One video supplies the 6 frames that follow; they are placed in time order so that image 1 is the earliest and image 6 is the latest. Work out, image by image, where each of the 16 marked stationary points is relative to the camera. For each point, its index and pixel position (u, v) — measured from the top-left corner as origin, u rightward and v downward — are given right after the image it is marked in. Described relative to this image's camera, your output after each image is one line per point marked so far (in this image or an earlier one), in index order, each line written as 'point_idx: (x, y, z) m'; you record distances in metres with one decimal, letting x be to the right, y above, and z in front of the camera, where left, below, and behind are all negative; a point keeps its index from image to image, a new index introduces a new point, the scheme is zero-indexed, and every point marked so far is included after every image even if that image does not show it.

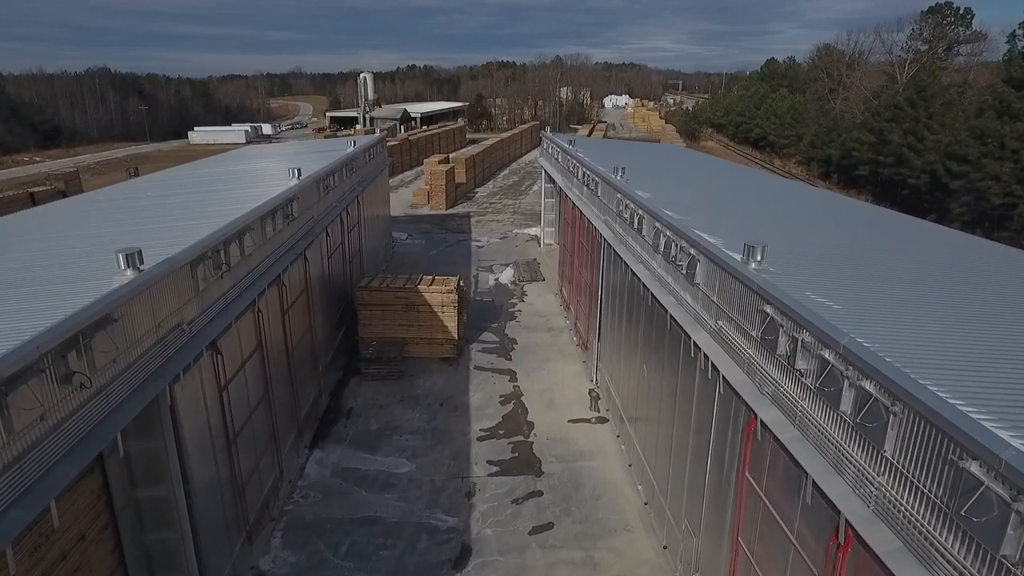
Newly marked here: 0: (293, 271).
0: (-3.1, +0.3, +9.3) m
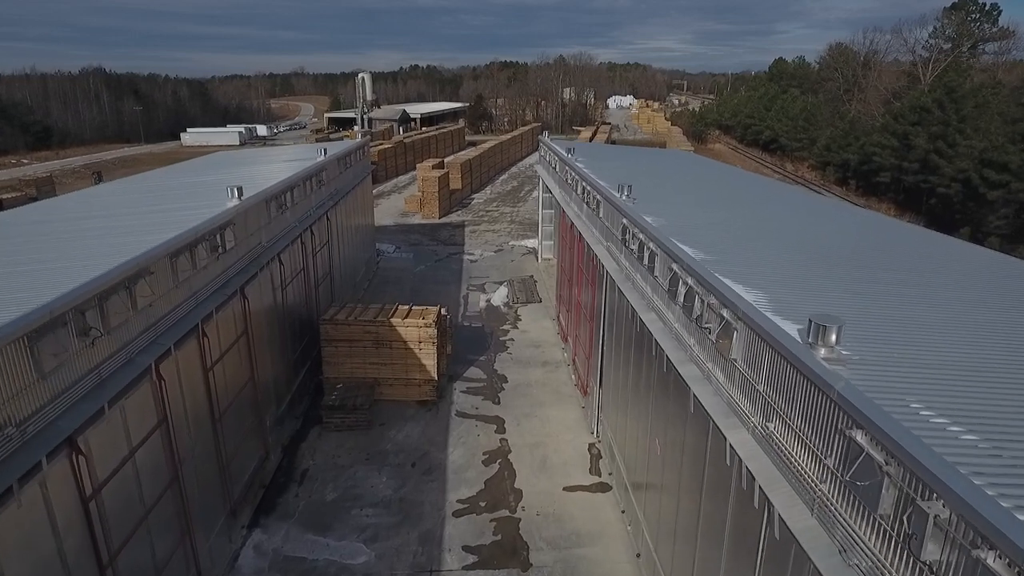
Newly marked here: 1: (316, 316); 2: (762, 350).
0: (-3.3, -0.3, +7.6) m
1: (-3.6, -0.5, +11.8) m
2: (+1.7, -0.4, +4.3) m
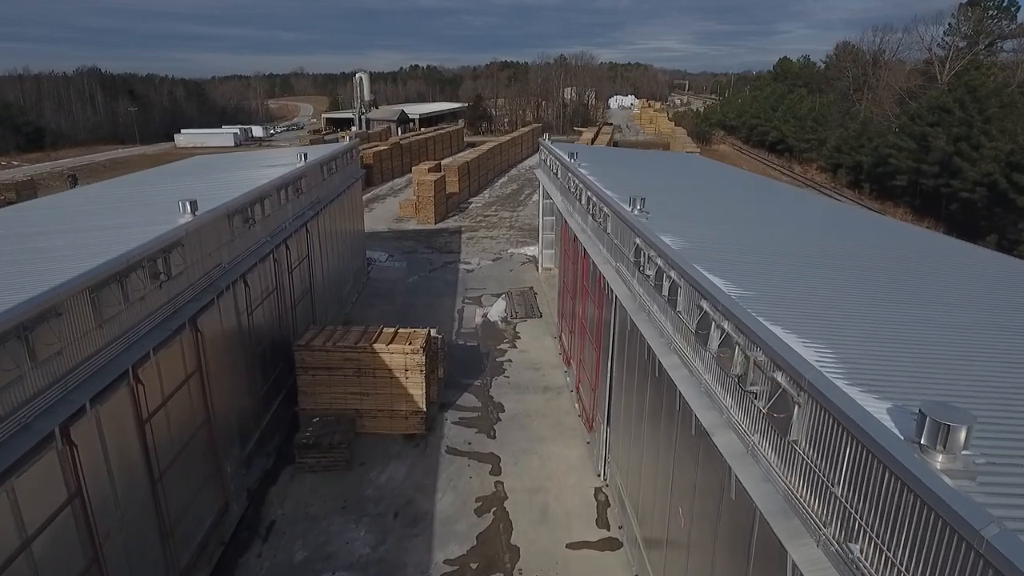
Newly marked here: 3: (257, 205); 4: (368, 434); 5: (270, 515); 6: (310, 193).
0: (-3.4, -0.6, +6.5) m
1: (-3.6, -0.8, +10.7) m
2: (+1.6, -0.7, +3.2) m
3: (-3.7, +1.2, +9.3) m
4: (-2.2, -2.2, +9.9) m
5: (-3.0, -2.8, +8.1) m
6: (-3.9, +1.8, +12.4) m
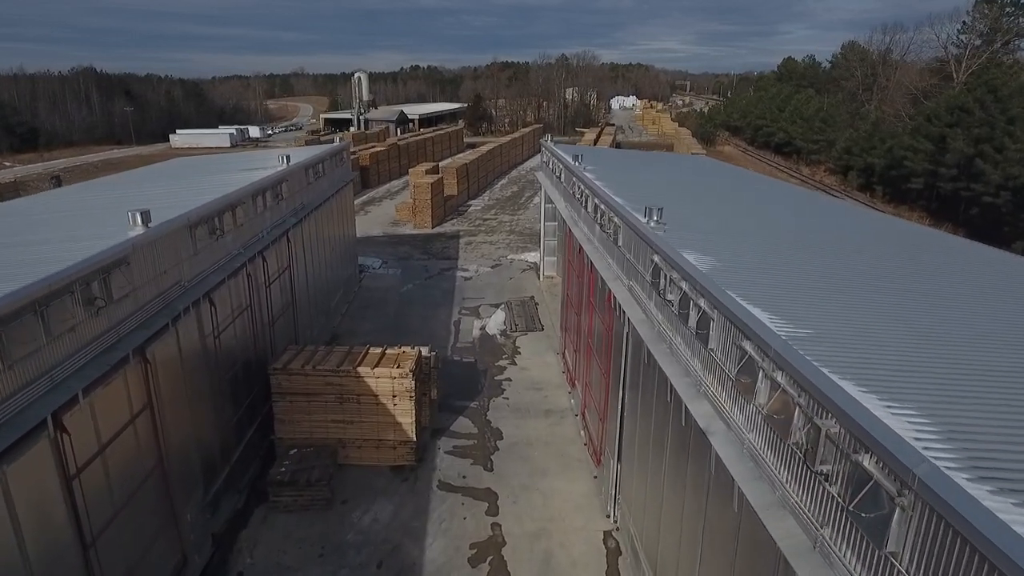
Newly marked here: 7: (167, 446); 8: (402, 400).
0: (-3.4, -0.8, +5.5) m
1: (-3.7, -1.1, +9.7) m
2: (+1.6, -1.0, +2.2) m
3: (-3.7, +1.0, +8.3) m
4: (-2.2, -2.5, +8.9) m
5: (-3.1, -3.1, +7.1) m
6: (-3.9, +1.6, +11.4) m
7: (-3.5, -1.6, +6.5) m
8: (-1.5, -1.5, +8.8) m
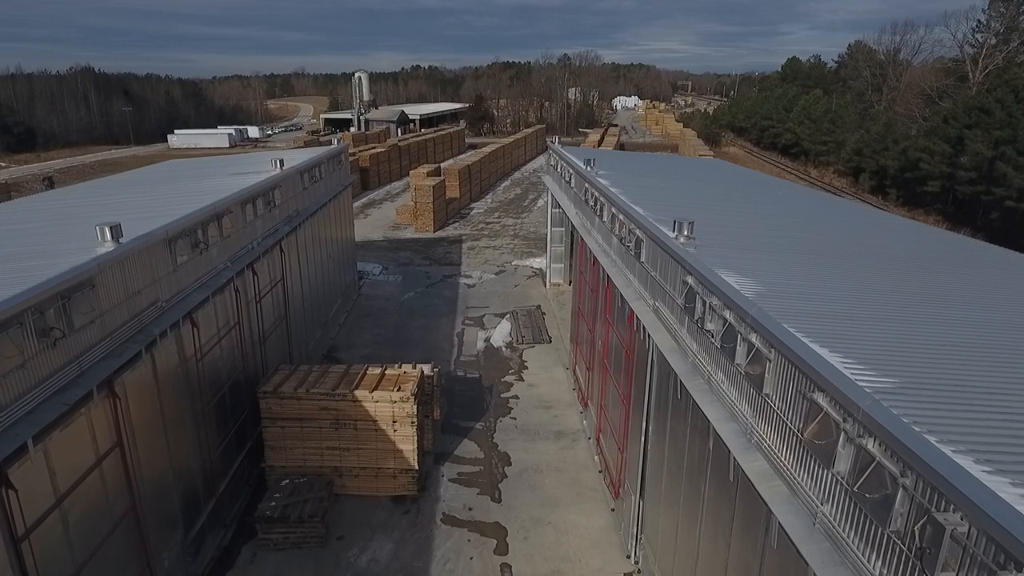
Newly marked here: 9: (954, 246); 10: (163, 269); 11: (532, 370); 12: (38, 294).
0: (-3.3, -1.0, +4.8) m
1: (-3.5, -1.3, +9.1) m
2: (+1.7, -1.2, +1.5) m
3: (-3.5, +0.8, +7.7) m
4: (-2.1, -2.7, +8.2) m
5: (-2.9, -3.3, +6.5) m
6: (-3.7, +1.4, +10.7) m
7: (-3.4, -1.8, +5.9) m
8: (-1.4, -1.7, +8.1) m
9: (+5.2, +0.4, +7.6) m
10: (-3.5, +0.2, +6.4) m
11: (+0.4, -1.5, +12.1) m
12: (-3.3, 0.0, +4.5) m
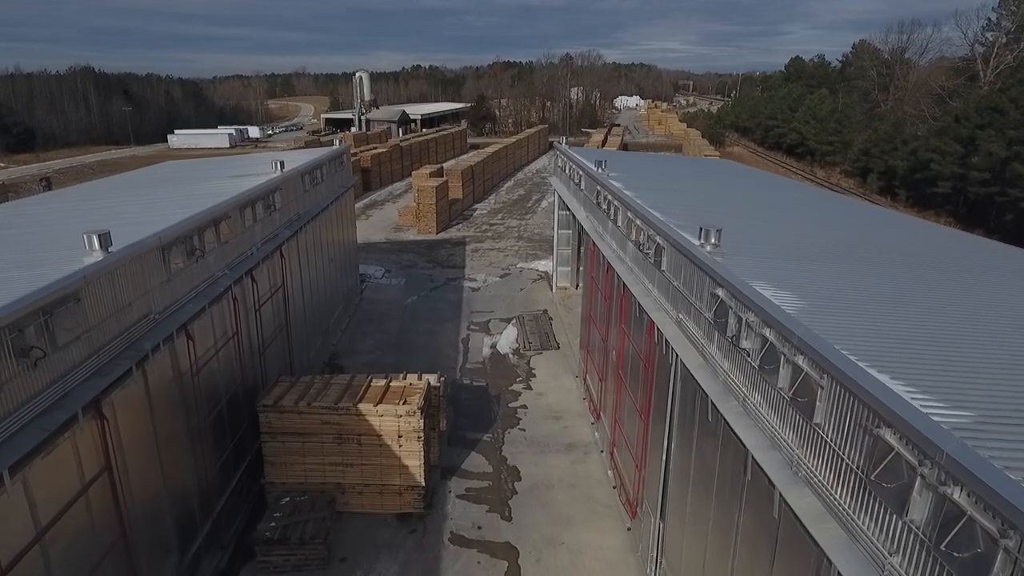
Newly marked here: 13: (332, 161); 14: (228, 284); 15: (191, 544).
0: (-3.2, -1.1, +4.5) m
1: (-3.4, -1.4, +8.7) m
2: (+1.8, -1.3, +1.2) m
3: (-3.4, +0.7, +7.3) m
4: (-1.9, -2.8, +7.9) m
5: (-2.8, -3.4, +6.1) m
6: (-3.6, +1.3, +10.4) m
7: (-3.2, -1.9, +5.5) m
8: (-1.2, -1.8, +7.7) m
9: (+5.3, +0.3, +7.3) m
10: (-3.3, +0.1, +6.0) m
11: (+0.5, -1.6, +11.8) m
12: (-3.2, -0.1, +4.2) m
13: (-3.9, +2.7, +13.9) m
14: (-3.3, +0.1, +7.4) m
15: (-3.3, -2.6, +6.6) m
